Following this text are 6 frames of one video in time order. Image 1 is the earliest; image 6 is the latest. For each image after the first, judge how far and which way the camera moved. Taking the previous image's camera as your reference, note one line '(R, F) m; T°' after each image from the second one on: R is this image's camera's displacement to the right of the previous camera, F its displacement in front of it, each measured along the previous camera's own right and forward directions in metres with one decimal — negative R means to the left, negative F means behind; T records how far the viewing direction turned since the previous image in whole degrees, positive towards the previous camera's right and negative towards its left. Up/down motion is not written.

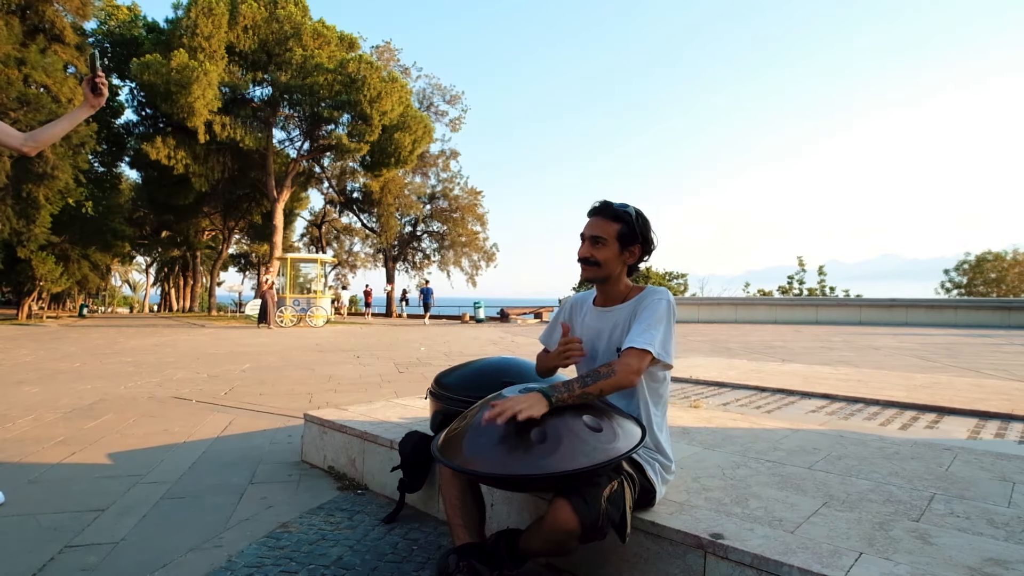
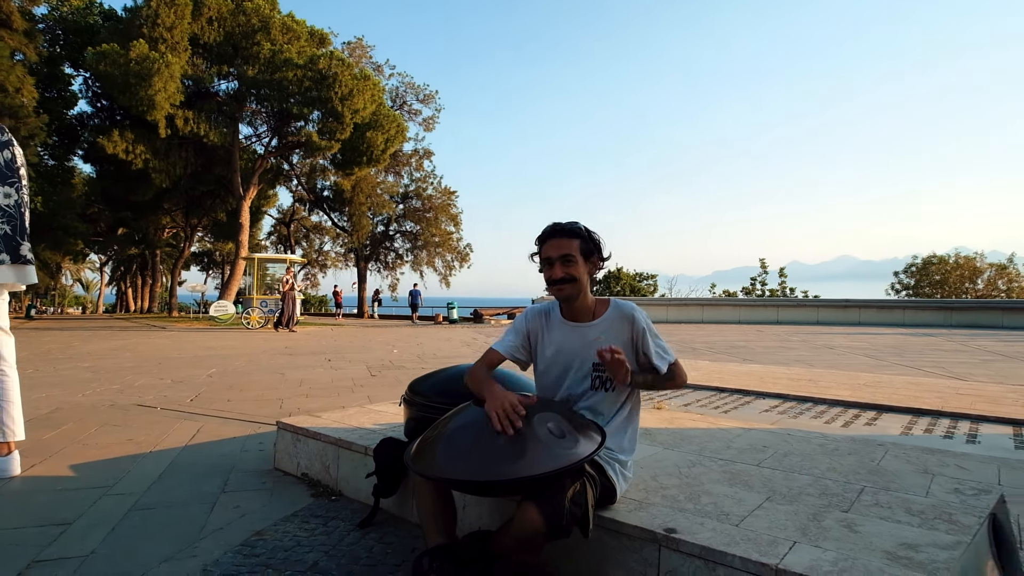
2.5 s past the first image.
(0.0, -0.2) m; +3°
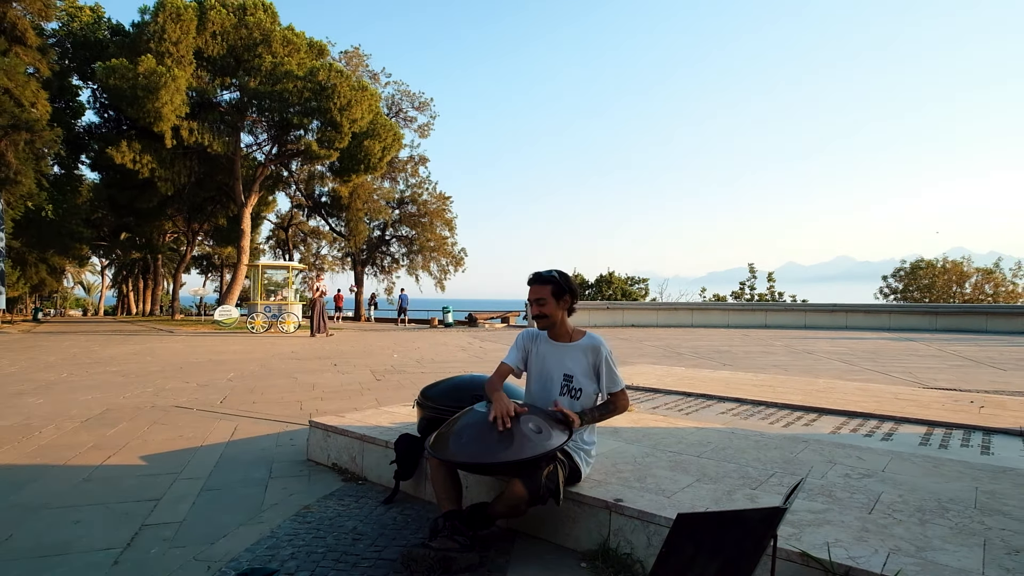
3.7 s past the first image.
(0.0, -0.7) m; 0°
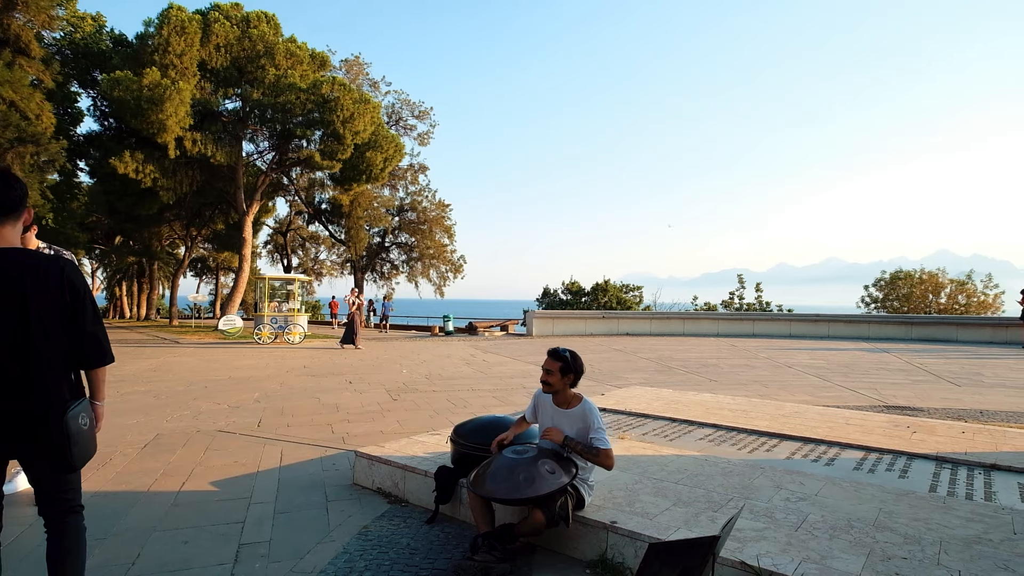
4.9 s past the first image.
(-0.2, -0.9) m; +1°
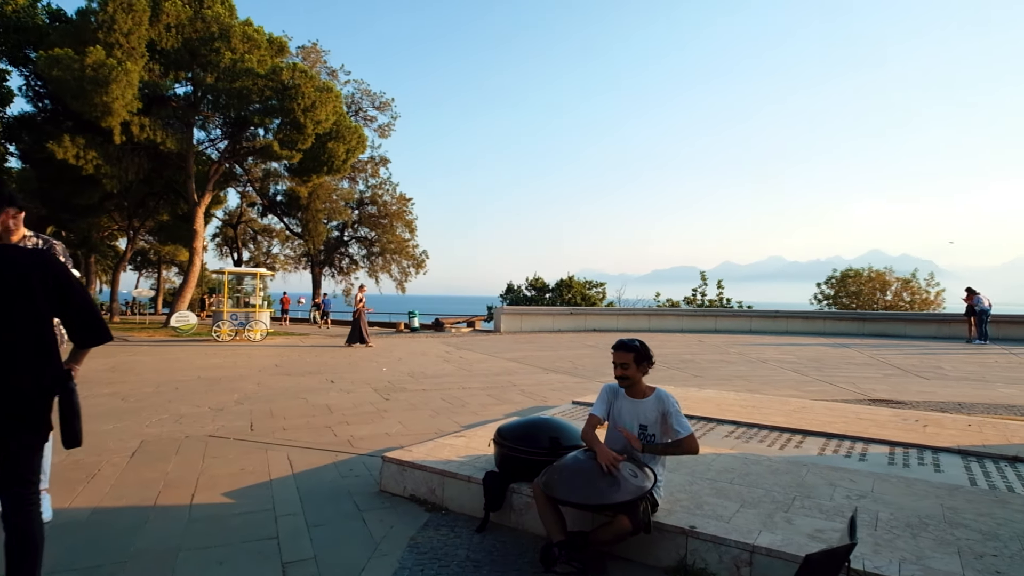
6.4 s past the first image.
(-0.8, +0.2) m; +5°
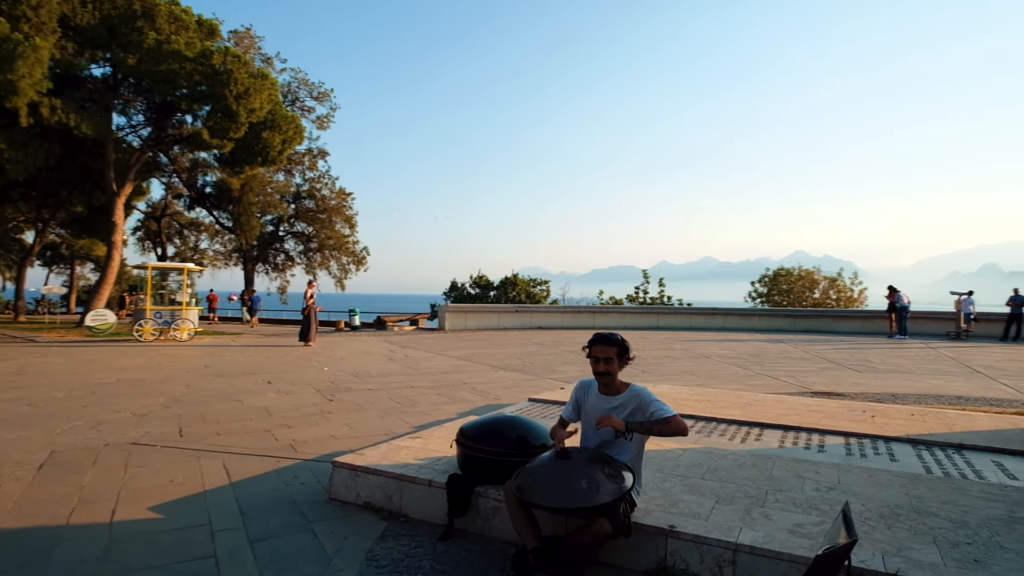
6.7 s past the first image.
(-0.2, +0.3) m; +6°
